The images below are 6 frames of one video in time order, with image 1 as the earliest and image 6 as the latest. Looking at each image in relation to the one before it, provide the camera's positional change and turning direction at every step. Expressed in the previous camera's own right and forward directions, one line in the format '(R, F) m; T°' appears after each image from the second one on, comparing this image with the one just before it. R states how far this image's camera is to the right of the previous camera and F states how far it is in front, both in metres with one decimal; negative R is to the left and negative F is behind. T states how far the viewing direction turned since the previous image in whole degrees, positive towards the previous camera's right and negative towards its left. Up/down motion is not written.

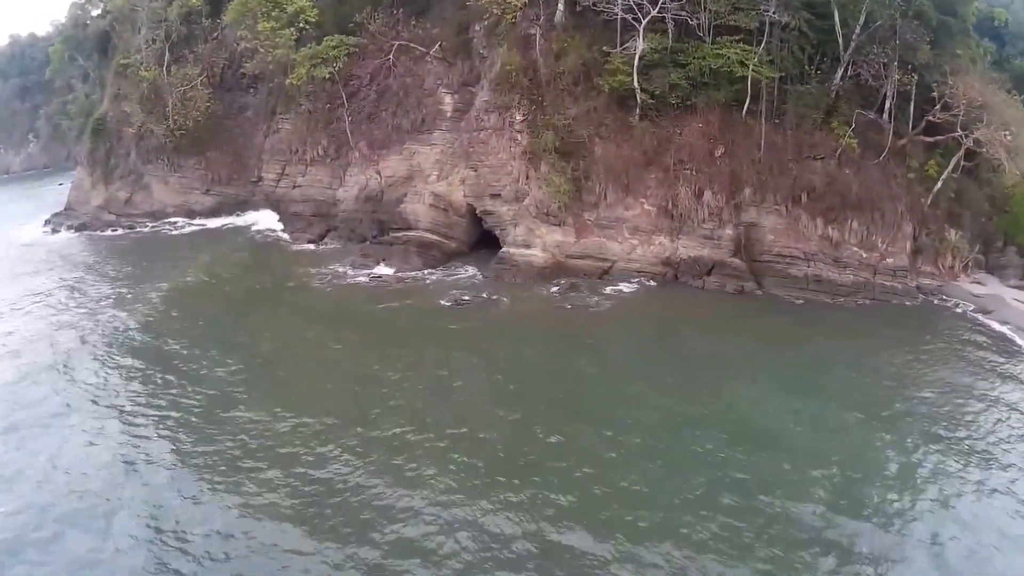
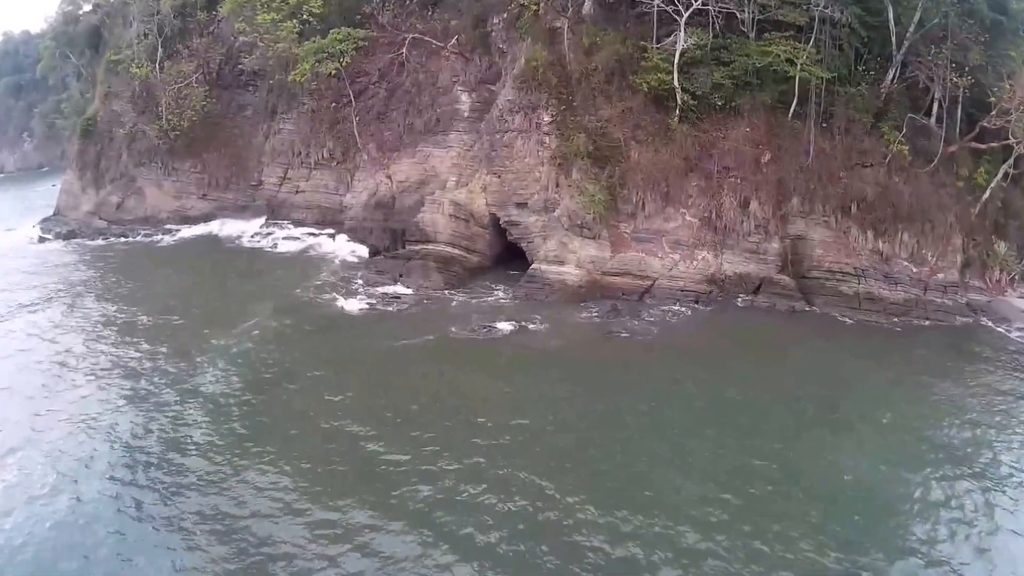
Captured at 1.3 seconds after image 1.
(-1.1, +2.4) m; 0°
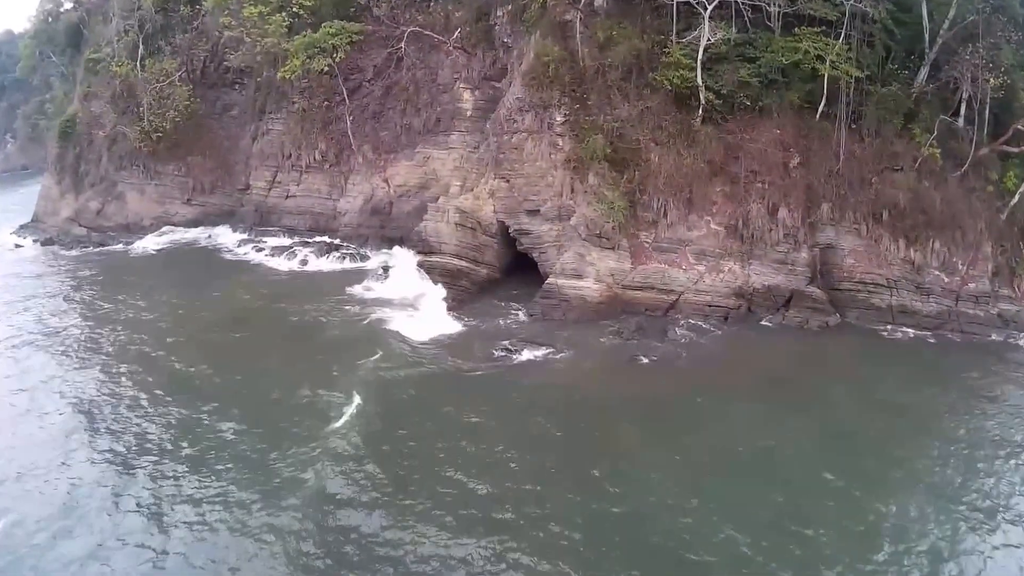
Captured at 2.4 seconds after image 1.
(-0.7, +1.9) m; +1°
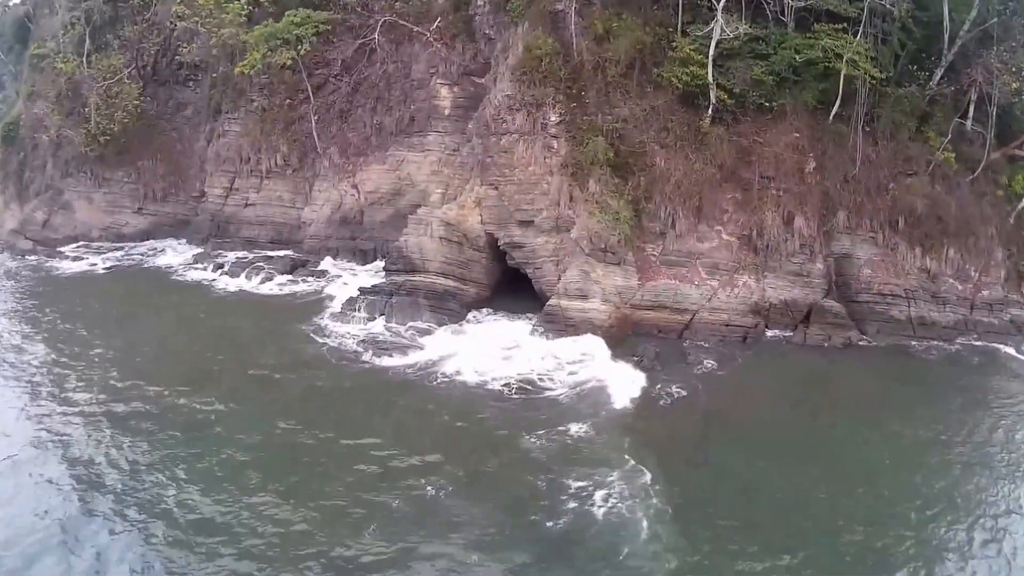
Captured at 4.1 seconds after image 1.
(-0.6, +2.3) m; +2°
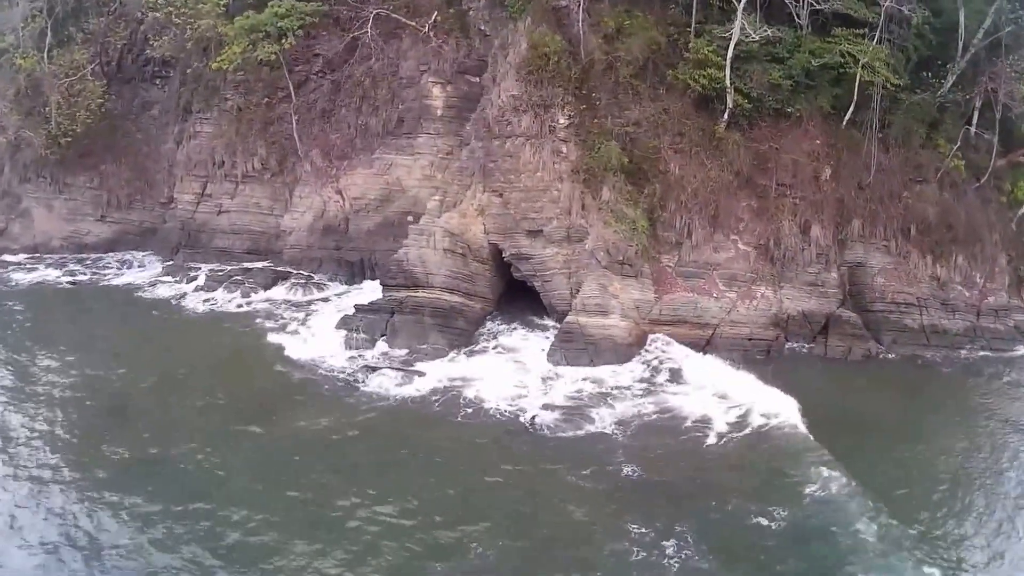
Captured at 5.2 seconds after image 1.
(-1.0, +1.2) m; +2°
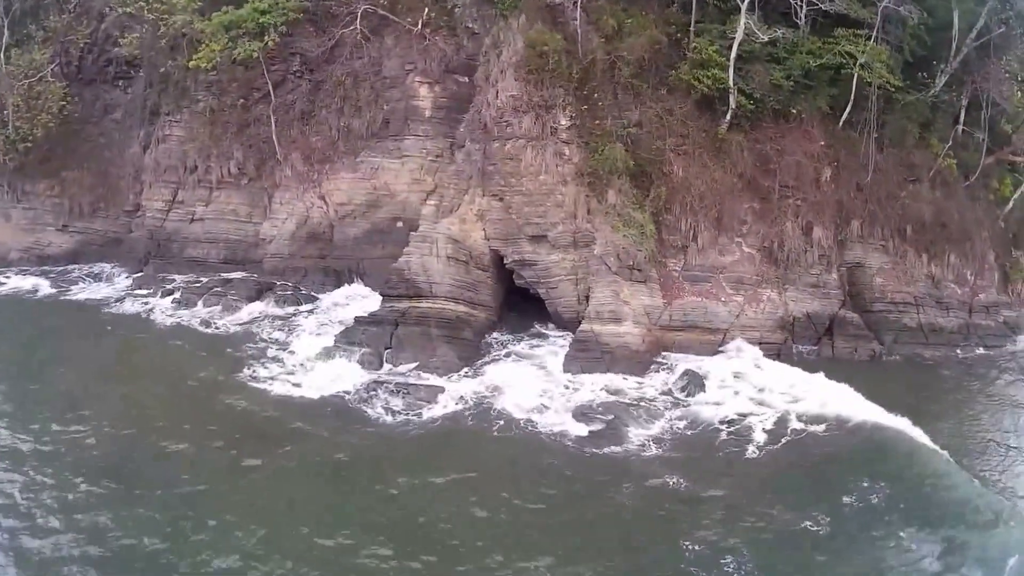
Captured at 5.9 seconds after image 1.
(-0.9, +0.6) m; +3°
